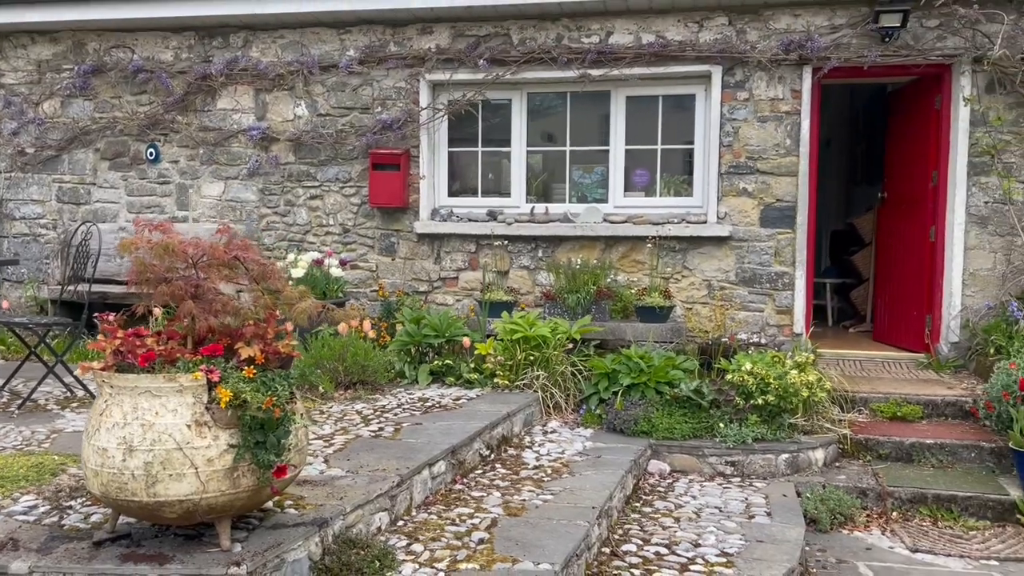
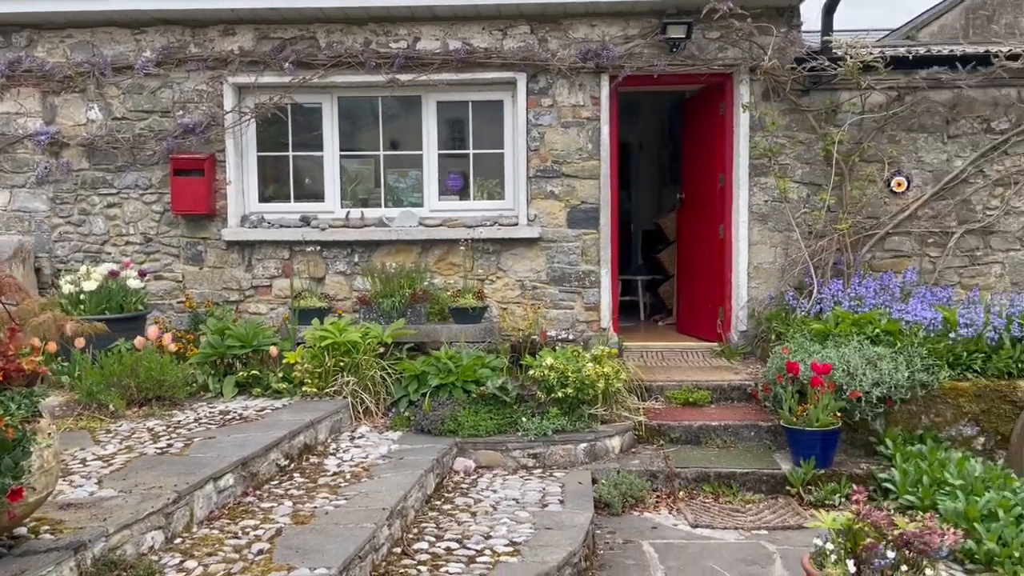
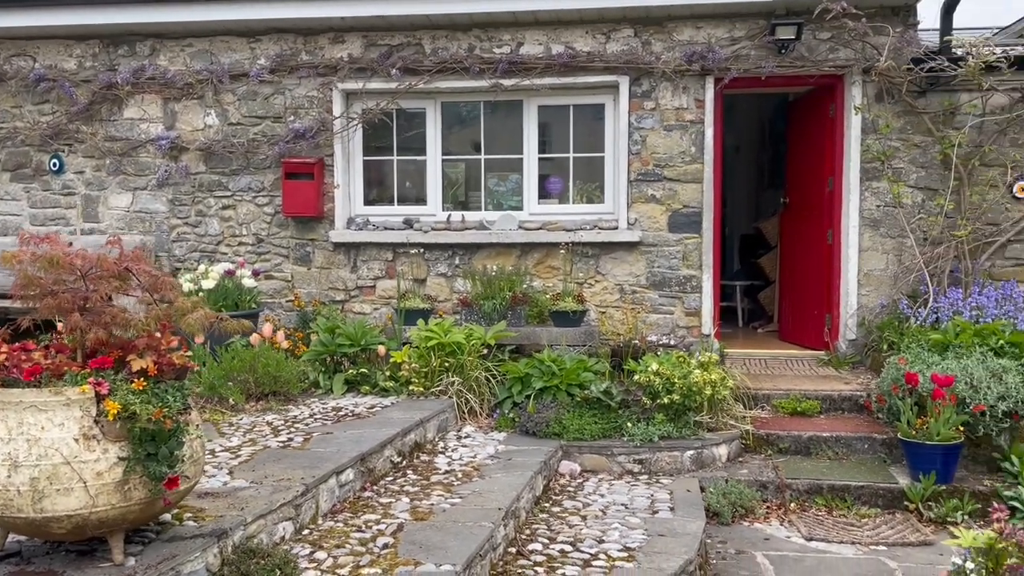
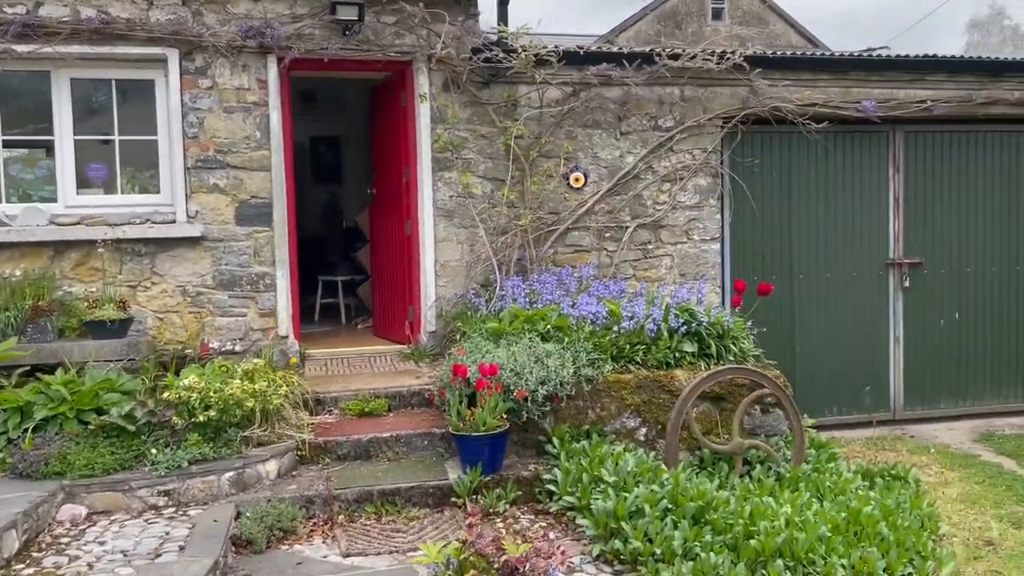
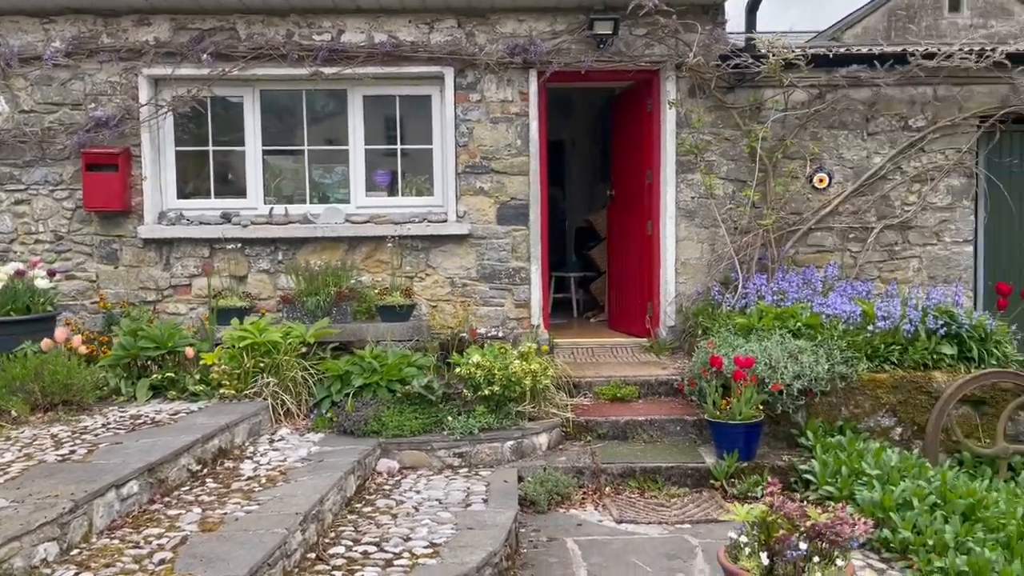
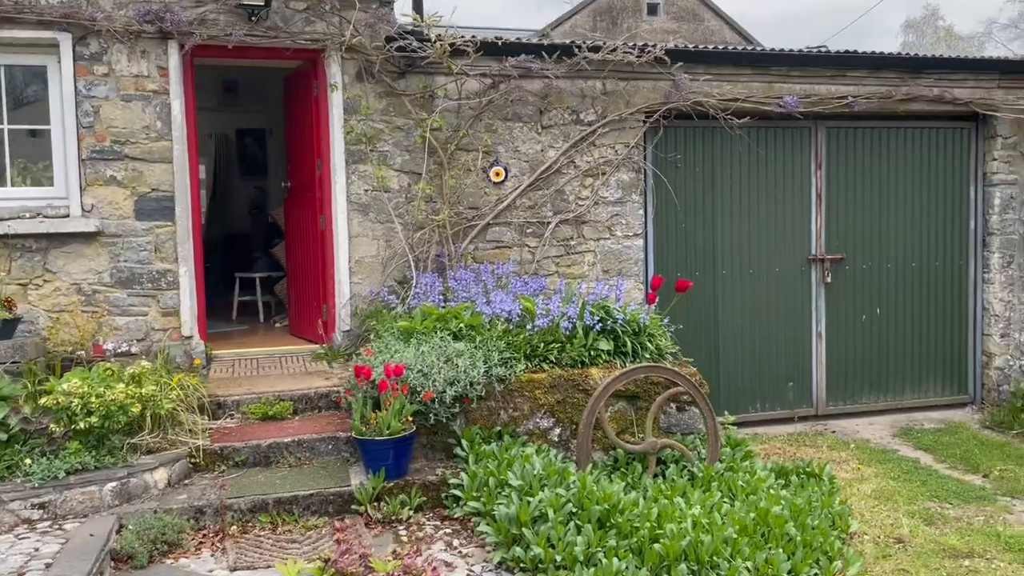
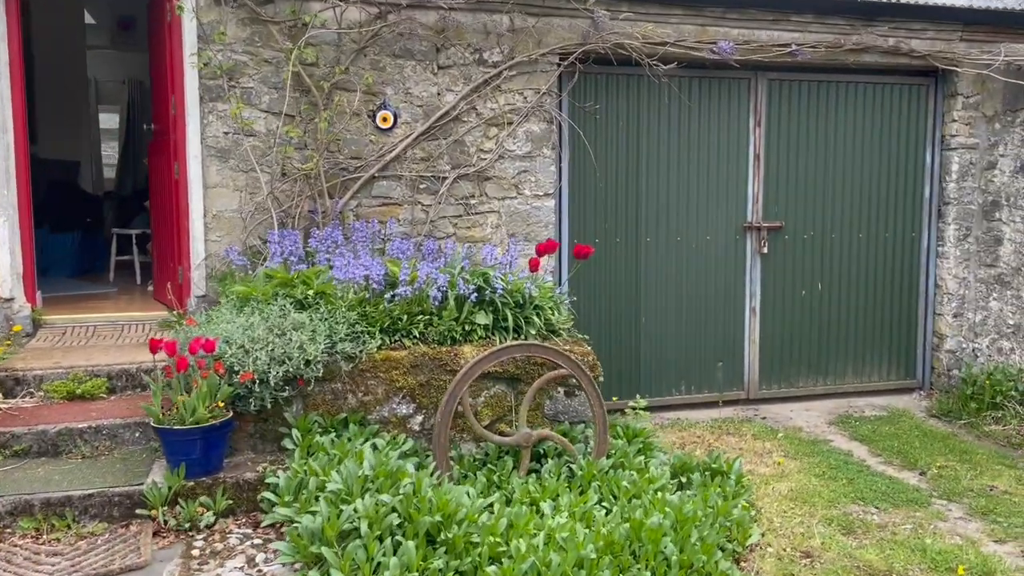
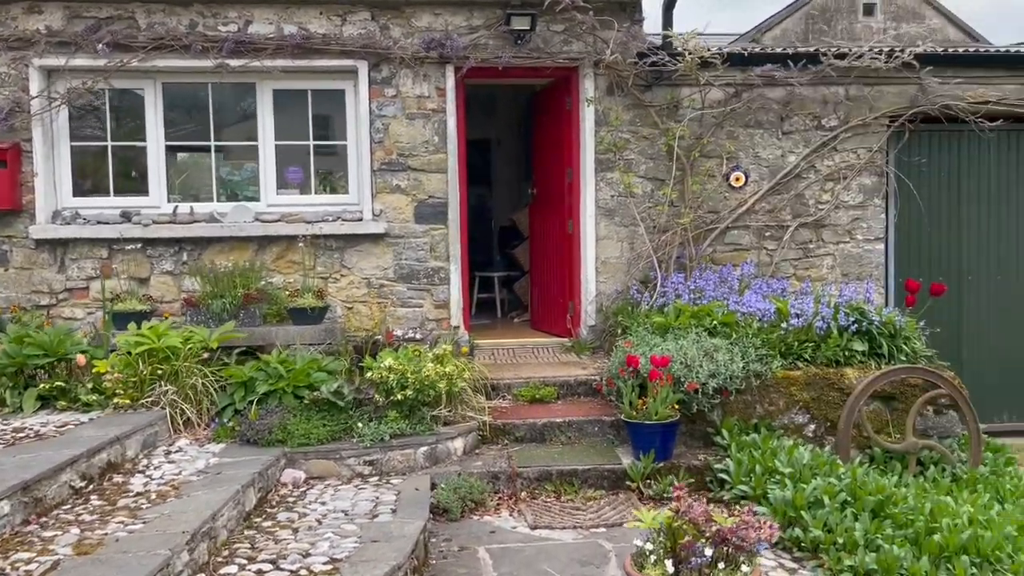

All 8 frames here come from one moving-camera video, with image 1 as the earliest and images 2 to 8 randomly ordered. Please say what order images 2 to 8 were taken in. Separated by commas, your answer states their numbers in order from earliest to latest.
3, 2, 5, 8, 4, 6, 7
